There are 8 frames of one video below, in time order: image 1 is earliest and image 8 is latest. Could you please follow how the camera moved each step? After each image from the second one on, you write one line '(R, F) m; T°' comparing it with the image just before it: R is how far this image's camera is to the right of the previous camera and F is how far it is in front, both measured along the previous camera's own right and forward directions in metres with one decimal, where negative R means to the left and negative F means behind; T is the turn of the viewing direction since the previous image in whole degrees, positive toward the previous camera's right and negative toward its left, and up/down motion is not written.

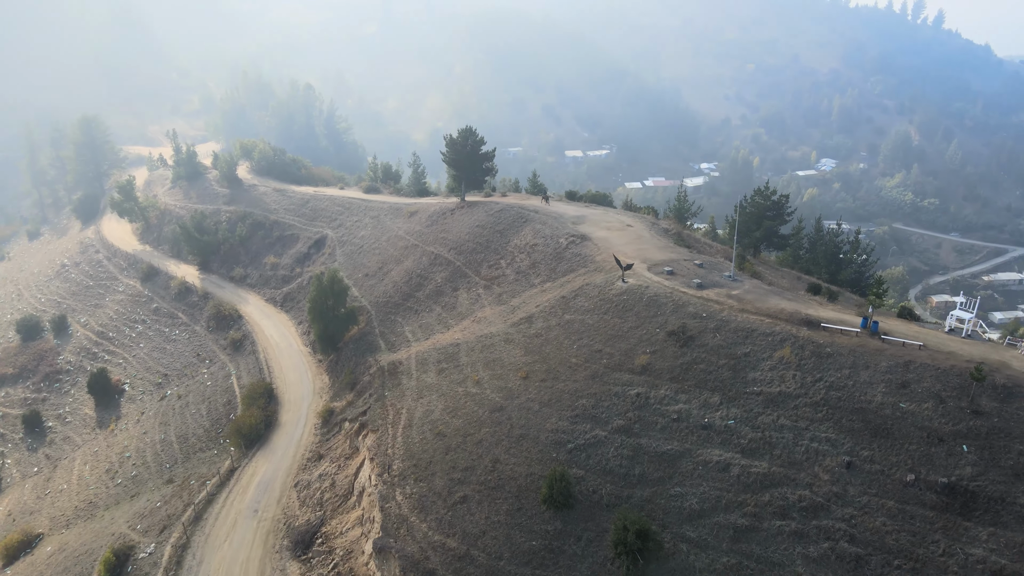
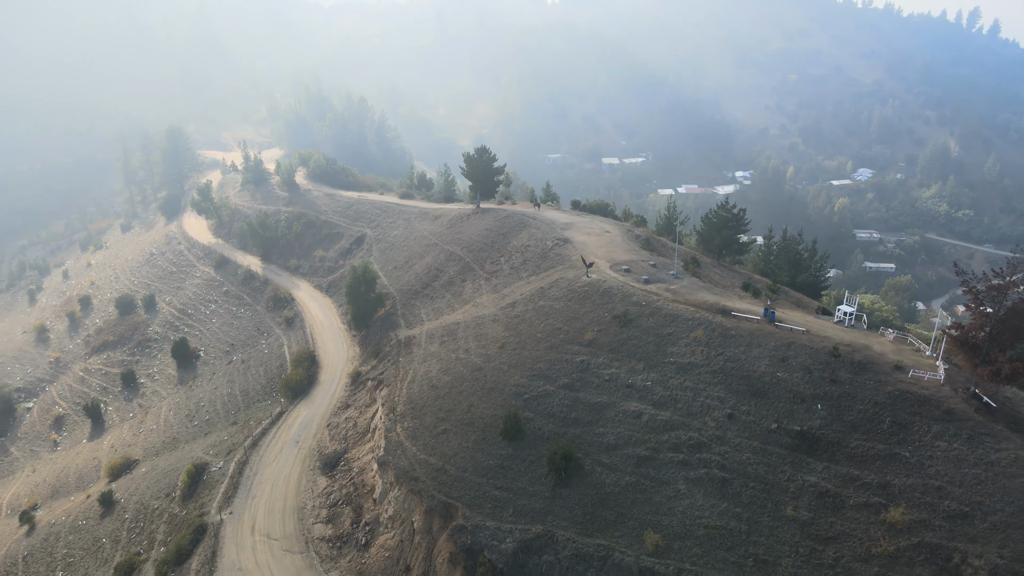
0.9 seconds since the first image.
(+3.4, -7.6) m; -4°
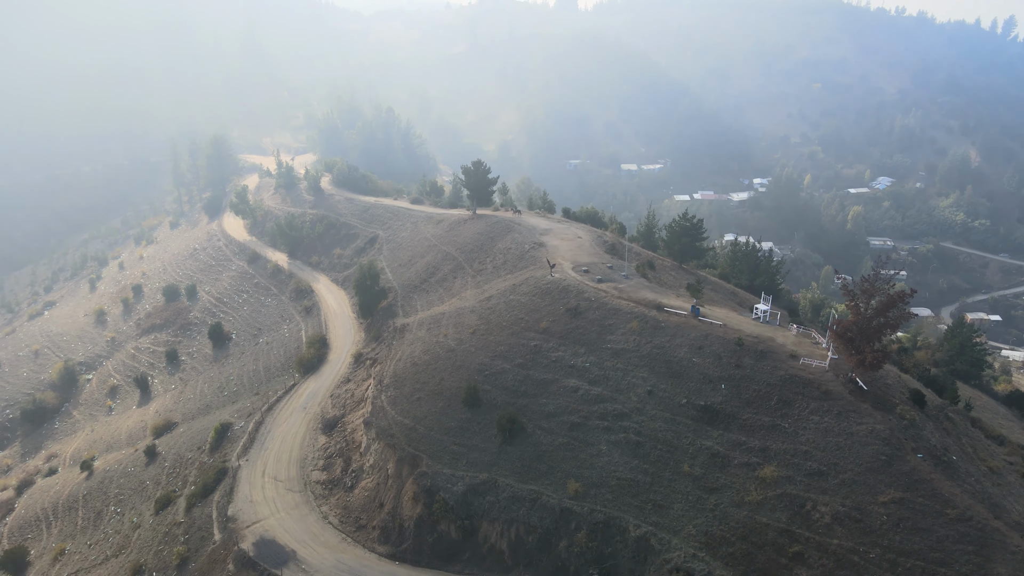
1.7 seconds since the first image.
(+3.8, -6.4) m; -3°
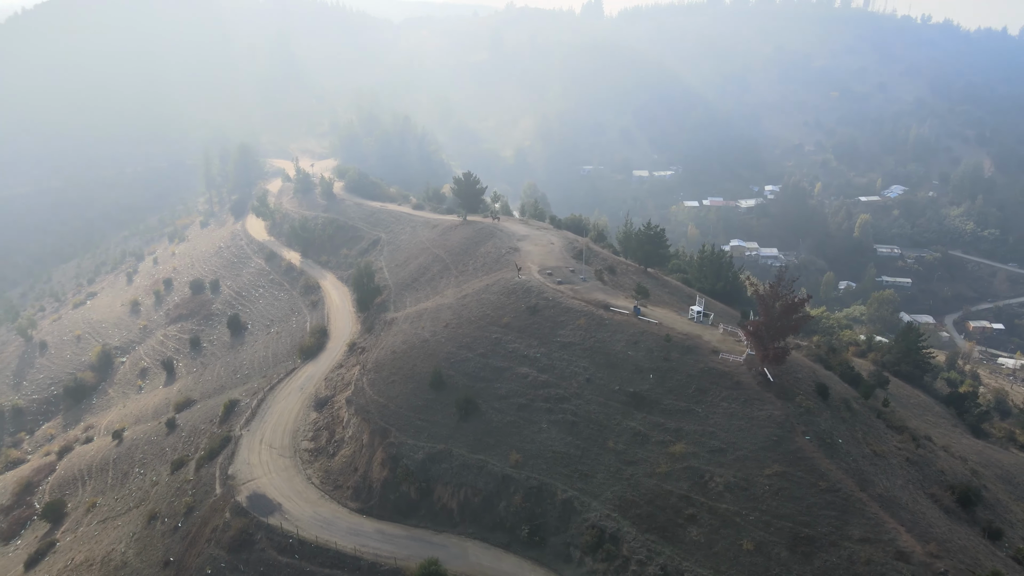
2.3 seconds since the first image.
(+4.1, -5.6) m; -3°
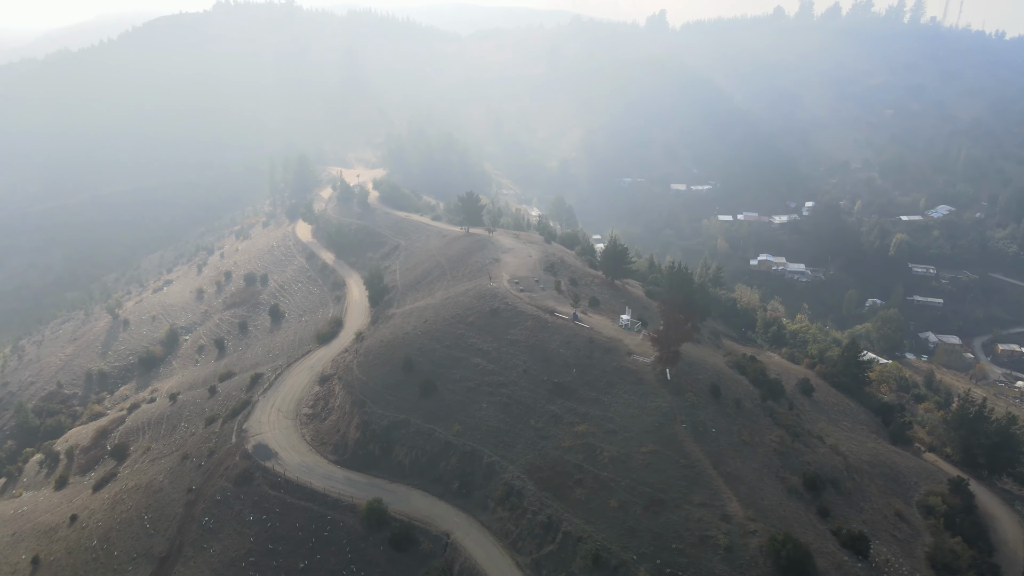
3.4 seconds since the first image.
(+8.4, -9.1) m; -6°
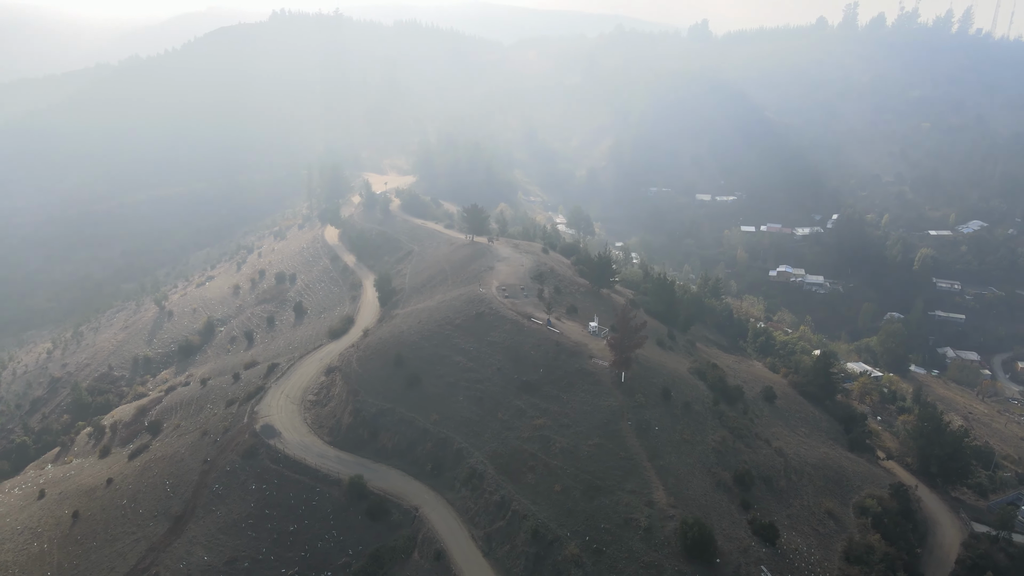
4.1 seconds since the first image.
(+5.7, -5.7) m; -4°
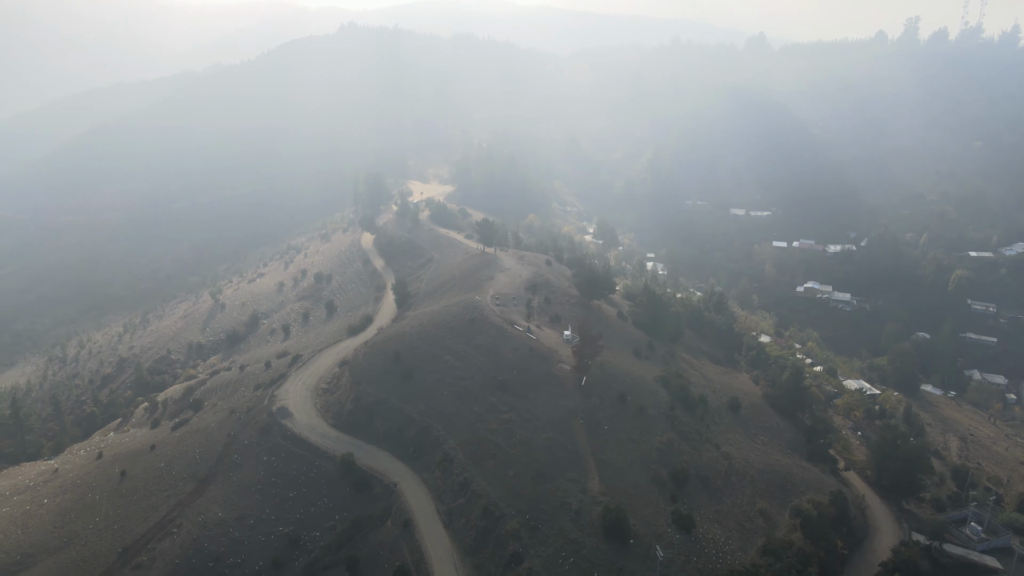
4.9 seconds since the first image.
(+7.4, -6.9) m; -5°
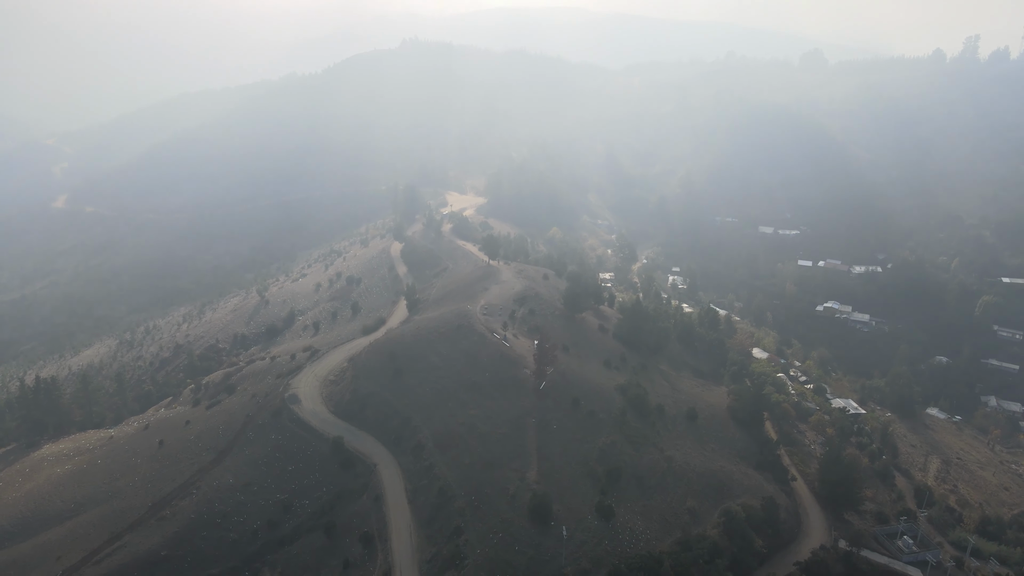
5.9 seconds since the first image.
(+9.2, -8.0) m; -6°
